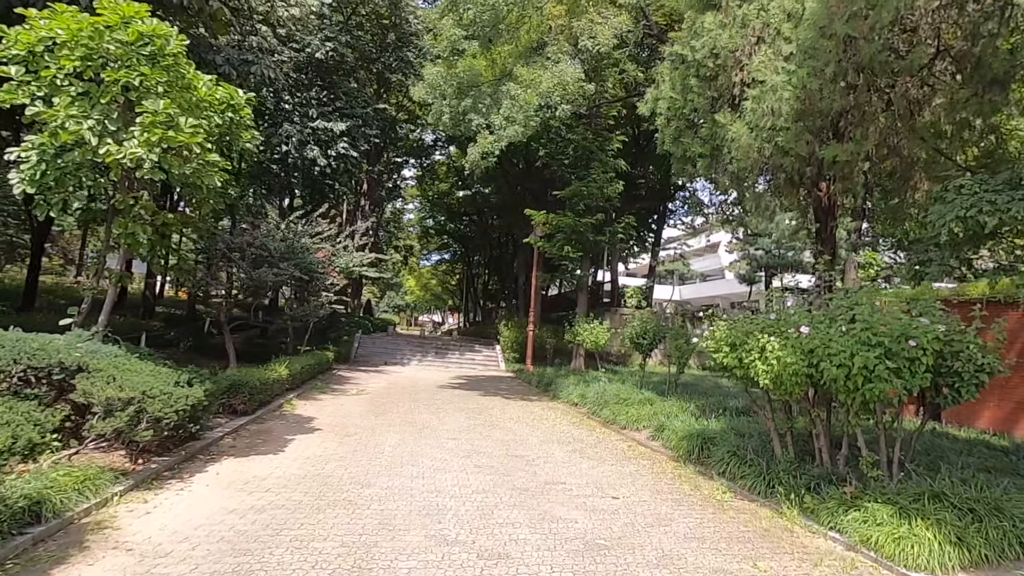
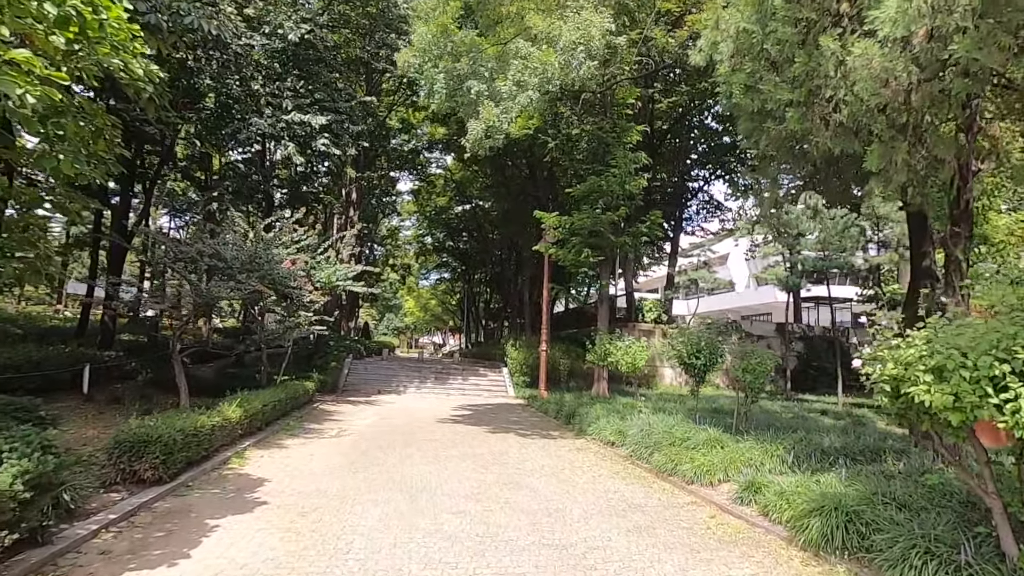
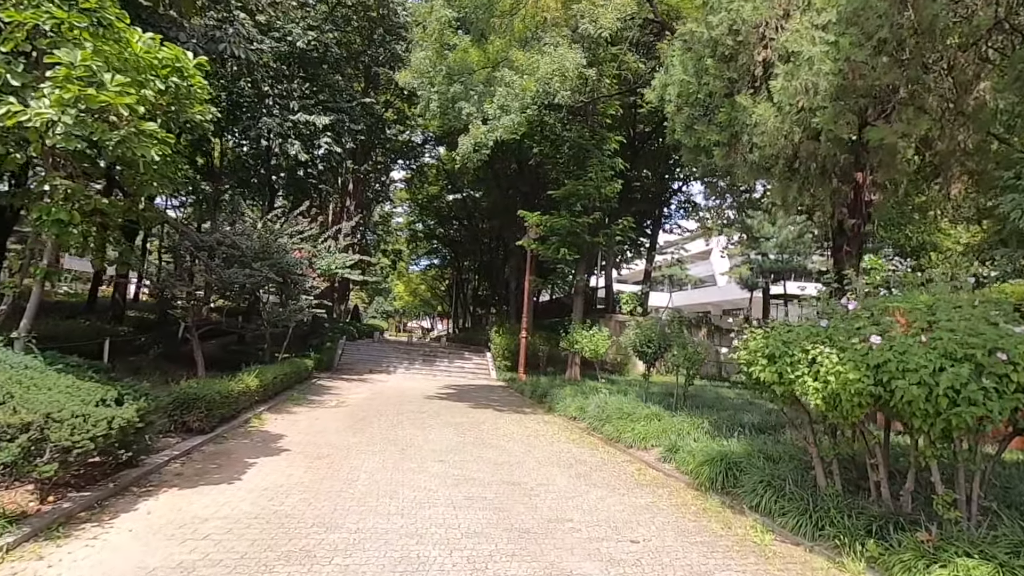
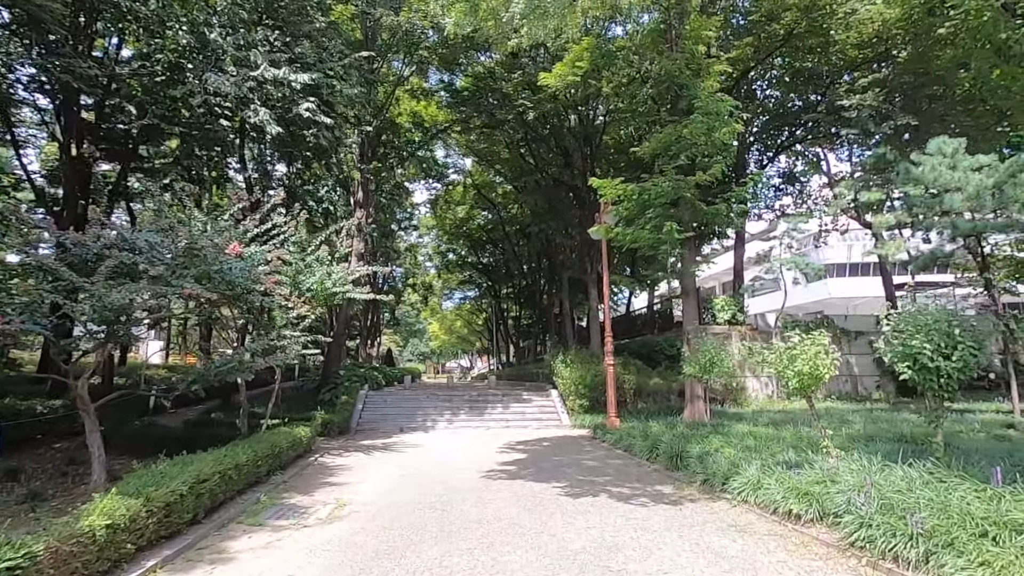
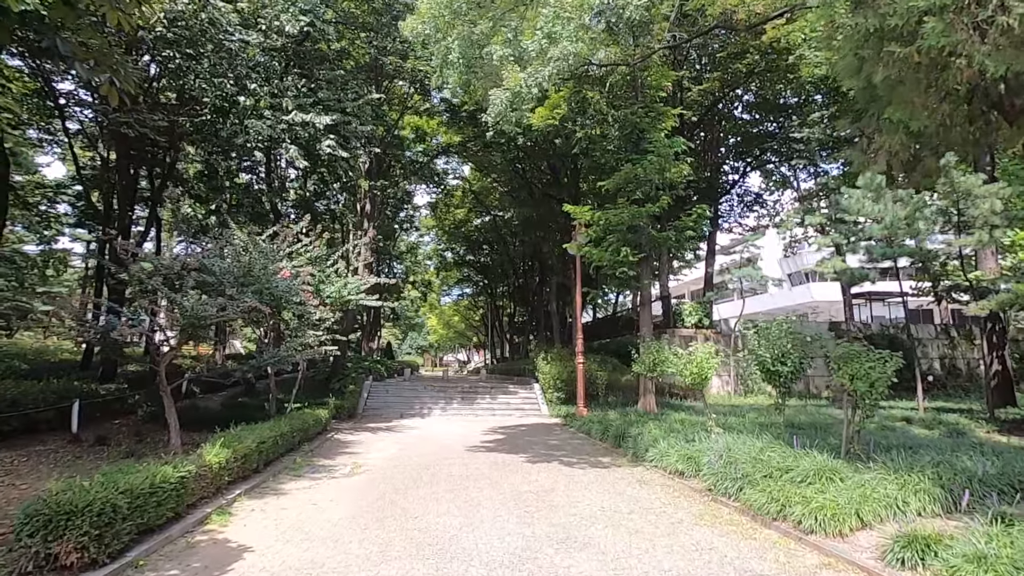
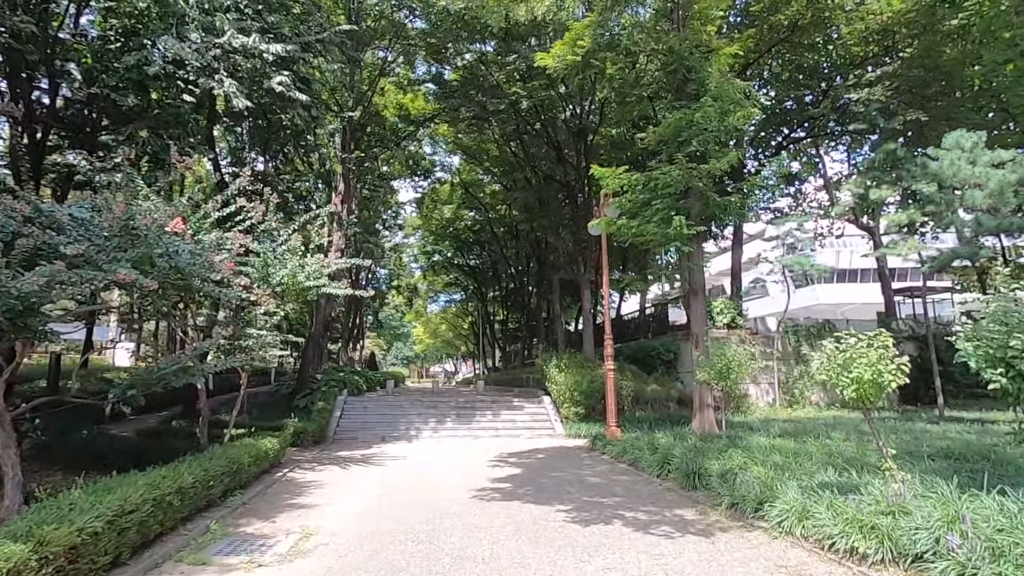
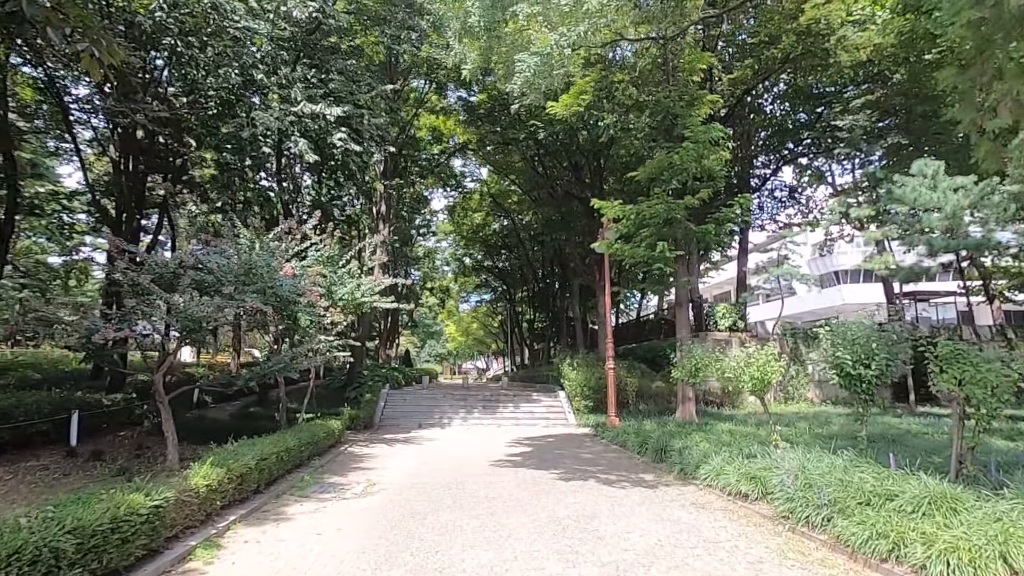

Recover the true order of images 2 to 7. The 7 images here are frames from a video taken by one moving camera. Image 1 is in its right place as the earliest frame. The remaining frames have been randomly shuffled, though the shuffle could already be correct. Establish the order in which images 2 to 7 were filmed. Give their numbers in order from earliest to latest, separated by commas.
3, 2, 5, 7, 4, 6
